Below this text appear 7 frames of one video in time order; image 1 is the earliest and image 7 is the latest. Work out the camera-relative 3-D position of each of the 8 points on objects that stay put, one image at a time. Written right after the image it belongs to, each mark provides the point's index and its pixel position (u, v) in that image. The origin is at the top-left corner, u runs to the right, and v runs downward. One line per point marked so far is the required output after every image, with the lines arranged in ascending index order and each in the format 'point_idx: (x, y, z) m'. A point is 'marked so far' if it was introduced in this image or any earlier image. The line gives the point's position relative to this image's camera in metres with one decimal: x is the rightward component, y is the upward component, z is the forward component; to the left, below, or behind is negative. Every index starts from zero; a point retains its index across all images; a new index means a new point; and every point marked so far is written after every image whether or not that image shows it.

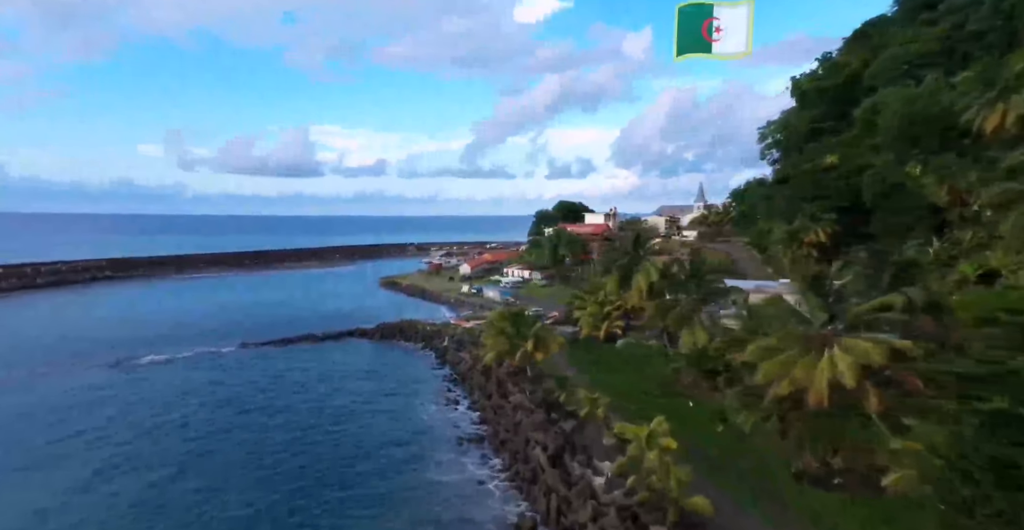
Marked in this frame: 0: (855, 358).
0: (+8.5, -2.3, +15.0) m
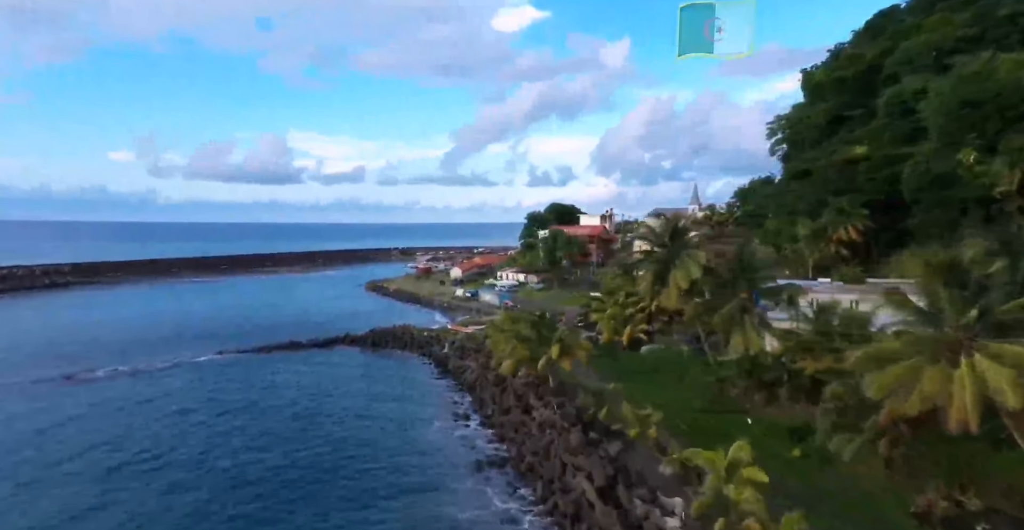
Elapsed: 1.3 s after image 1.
0: (+9.7, -2.0, +11.6) m
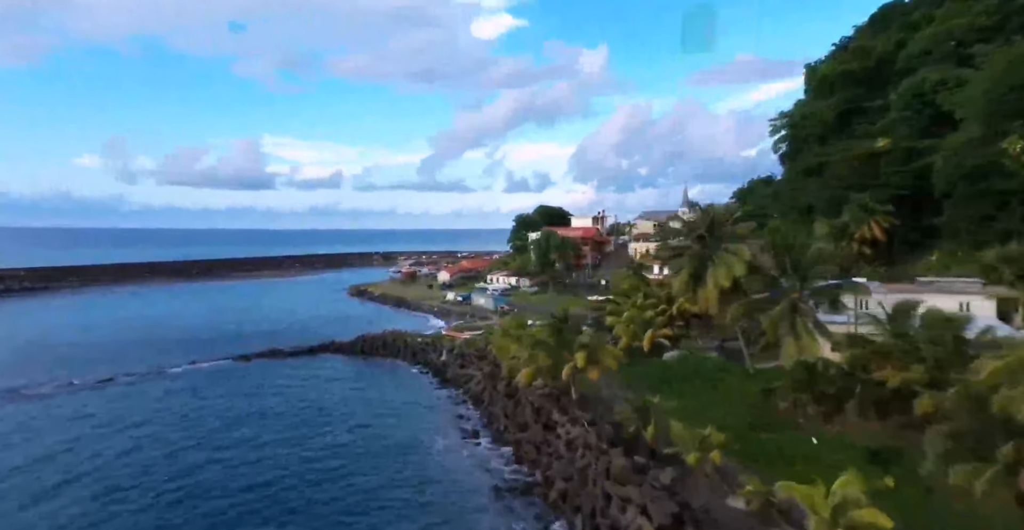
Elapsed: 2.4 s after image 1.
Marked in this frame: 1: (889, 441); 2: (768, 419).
0: (+10.8, -1.7, +9.0) m
1: (+10.3, -4.8, +16.6) m
2: (+8.4, -5.1, +19.9) m
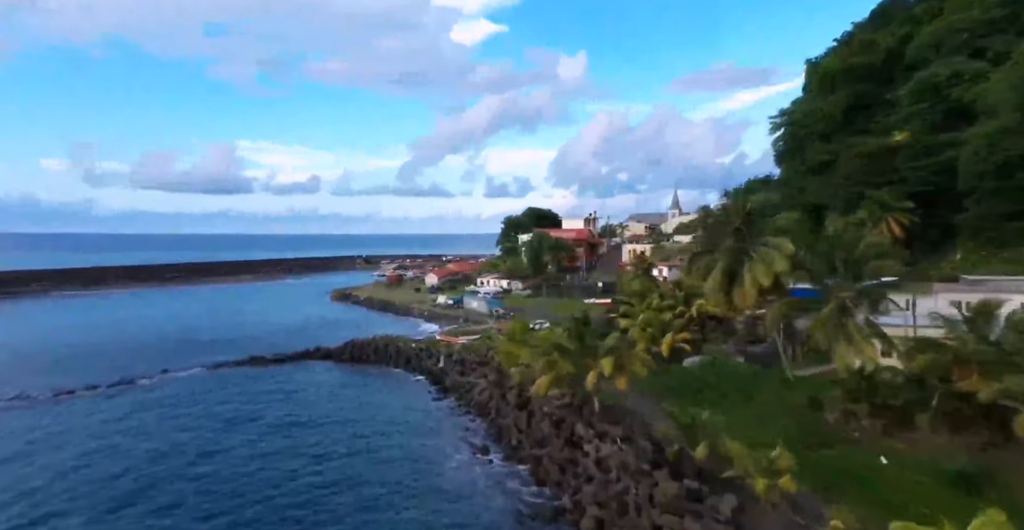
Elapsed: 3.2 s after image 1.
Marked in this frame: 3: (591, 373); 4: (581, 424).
0: (+11.8, -1.5, +7.0) m
1: (+11.1, -4.7, +14.5) m
2: (+9.0, -4.9, +17.8) m
3: (+2.5, -3.4, +19.4) m
4: (+2.2, -5.2, +19.5) m
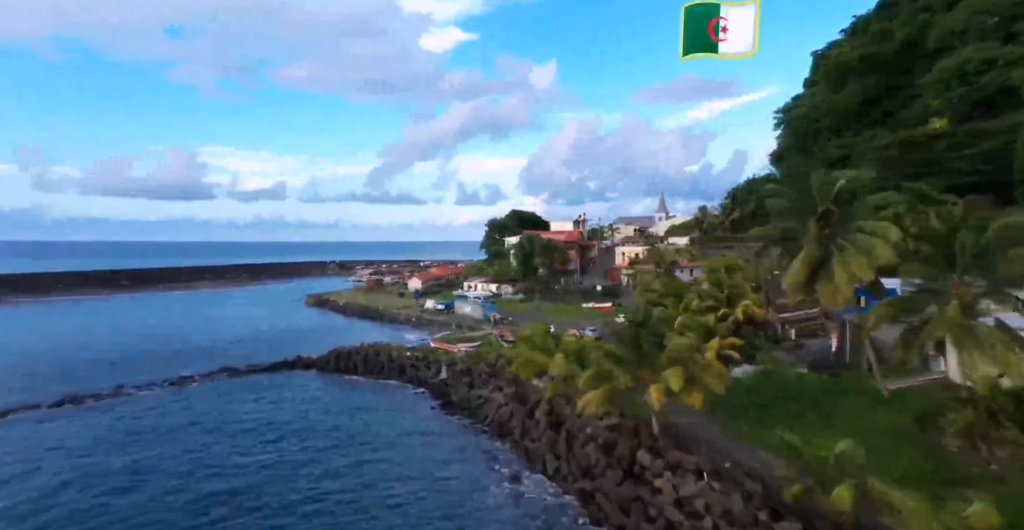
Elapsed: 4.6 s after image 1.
0: (+13.5, -1.1, +3.8) m
1: (+12.5, -4.3, +11.3) m
2: (+10.3, -4.7, +14.5) m
3: (+3.7, -3.2, +15.8) m
4: (+3.4, -4.9, +15.9) m
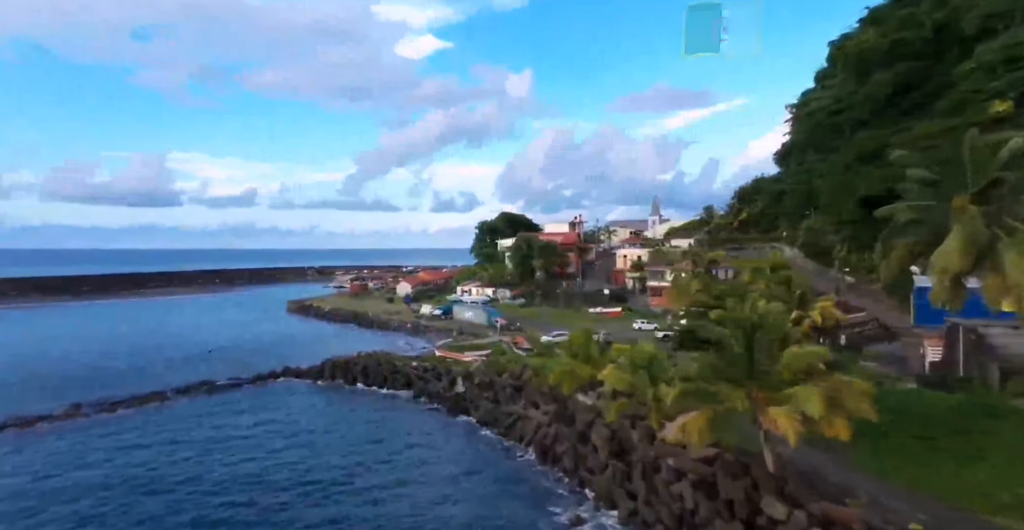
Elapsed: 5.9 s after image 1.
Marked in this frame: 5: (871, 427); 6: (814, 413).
0: (+15.7, -0.7, +0.5) m
1: (+14.3, -4.0, +7.9) m
2: (+12.0, -4.4, +11.0) m
3: (+5.4, -2.9, +12.1) m
4: (+5.1, -4.7, +12.2) m
5: (+8.9, -4.0, +15.2) m
6: (+5.8, -2.8, +11.8) m
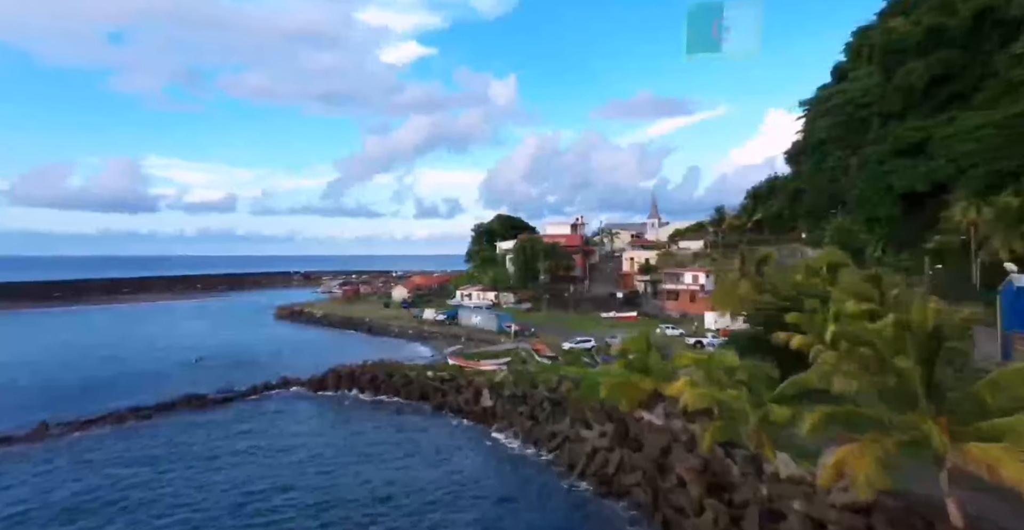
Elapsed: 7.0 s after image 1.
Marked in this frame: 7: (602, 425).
0: (+17.7, -0.3, -2.2) m
1: (+16.2, -3.7, +5.1) m
2: (+13.8, -4.1, +8.1) m
3: (+7.1, -2.7, +9.0) m
4: (+6.8, -4.4, +9.1) m
5: (+10.6, -3.8, +12.3) m
6: (+7.6, -2.6, +8.7) m
7: (+2.4, -4.8, +18.4) m
